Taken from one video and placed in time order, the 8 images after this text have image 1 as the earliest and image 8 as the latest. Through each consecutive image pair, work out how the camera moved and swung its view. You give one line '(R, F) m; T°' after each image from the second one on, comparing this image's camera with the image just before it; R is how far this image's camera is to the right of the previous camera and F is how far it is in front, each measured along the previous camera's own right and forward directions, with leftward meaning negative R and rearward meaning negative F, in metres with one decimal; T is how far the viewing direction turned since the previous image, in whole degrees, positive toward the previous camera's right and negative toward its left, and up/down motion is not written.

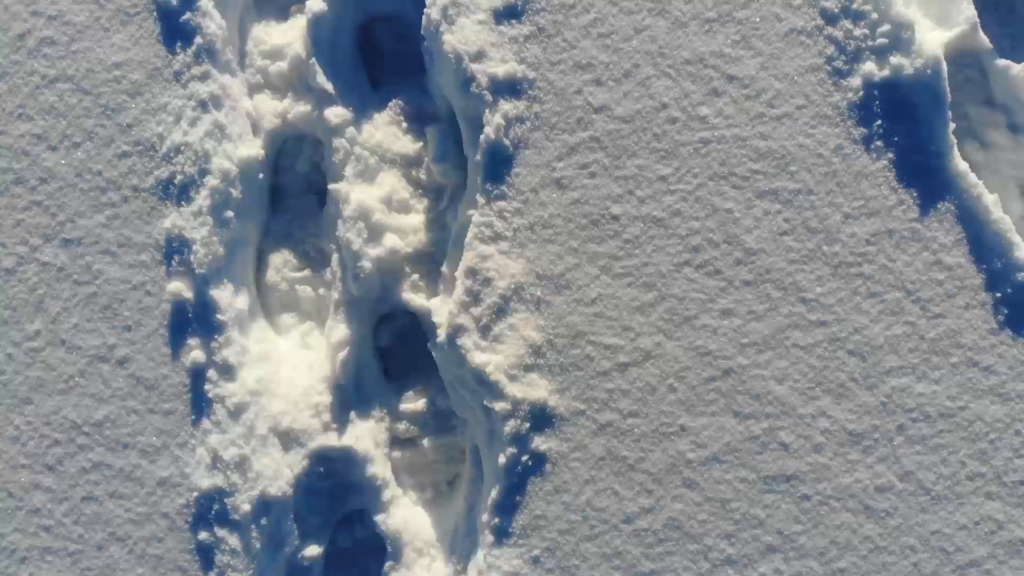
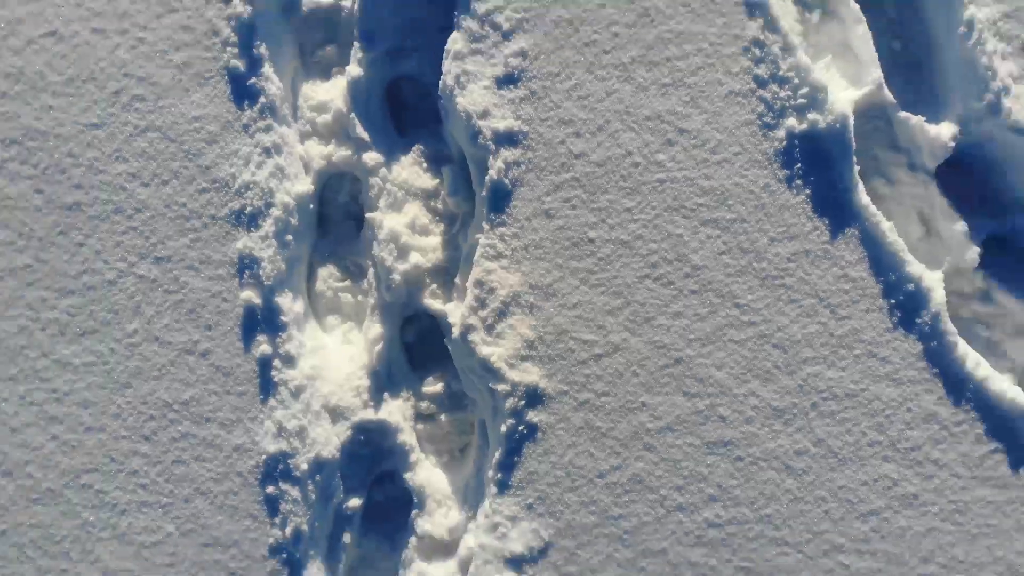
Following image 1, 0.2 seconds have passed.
(0.0, -0.1) m; 0°
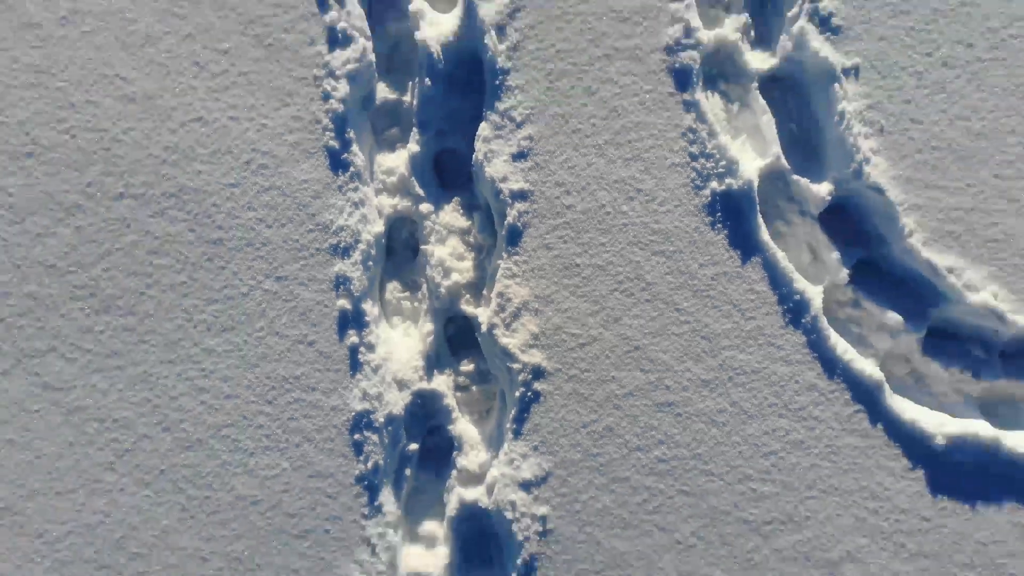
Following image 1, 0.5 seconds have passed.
(0.0, -0.1) m; 0°
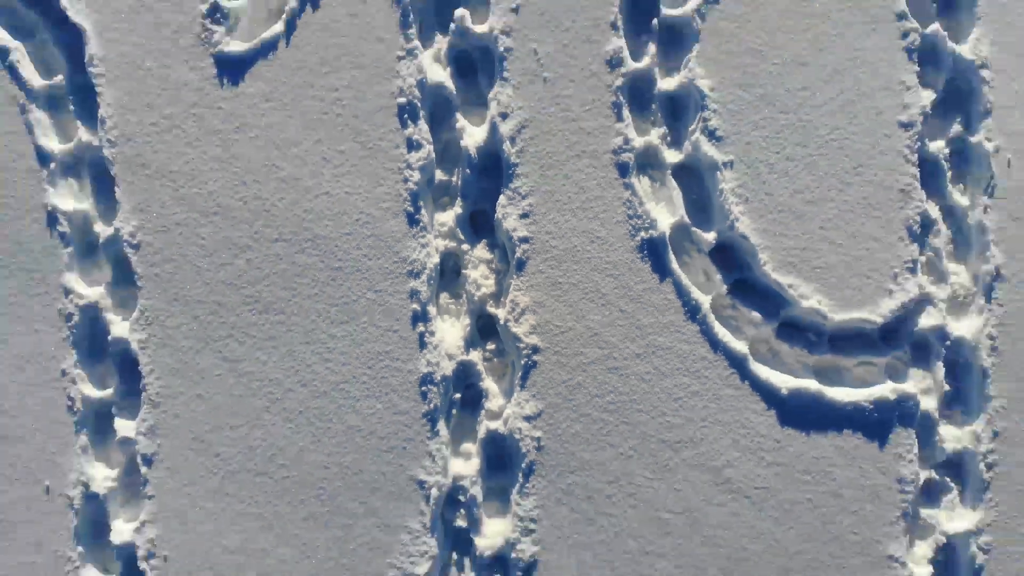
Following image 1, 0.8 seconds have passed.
(0.0, -0.3) m; 0°
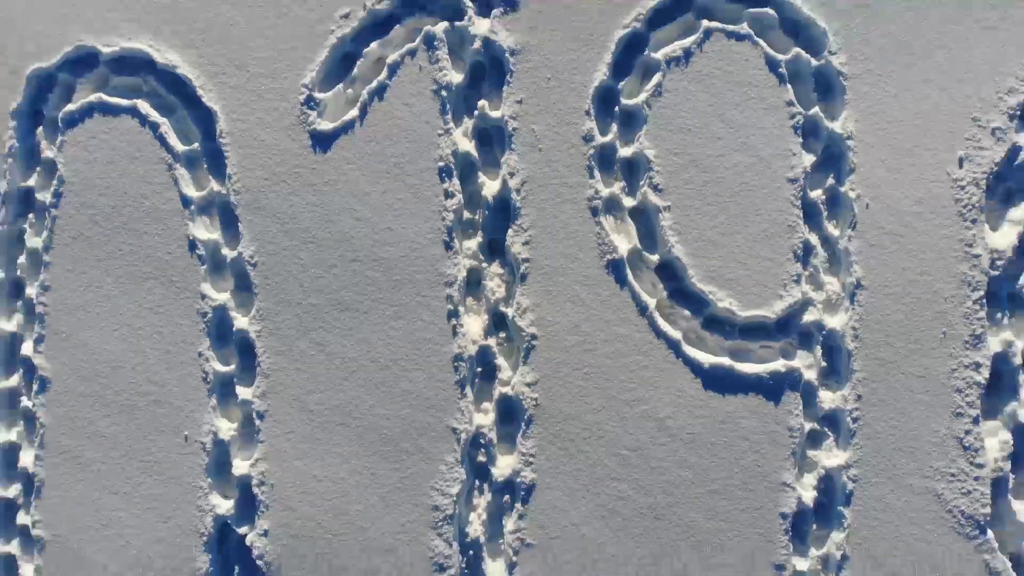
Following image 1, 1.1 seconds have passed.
(0.0, -0.3) m; 0°
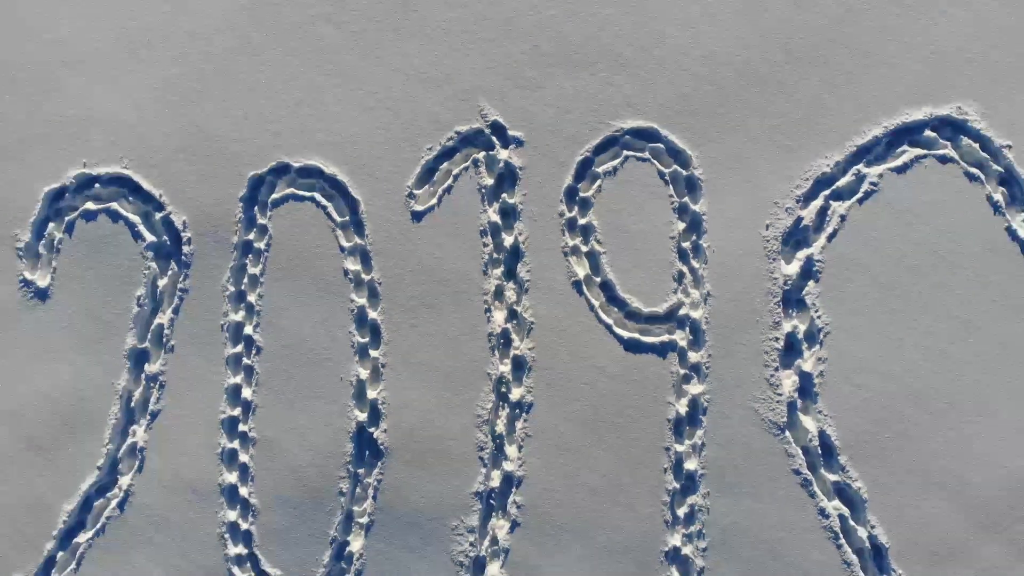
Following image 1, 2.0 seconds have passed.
(0.0, -0.9) m; 0°
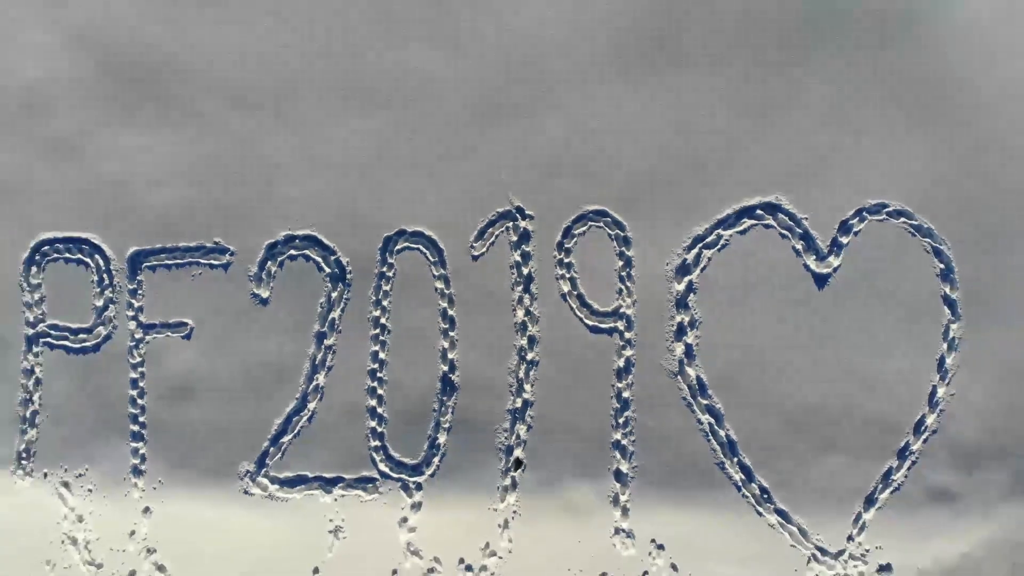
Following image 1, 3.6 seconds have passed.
(-0.1, -1.7) m; 0°
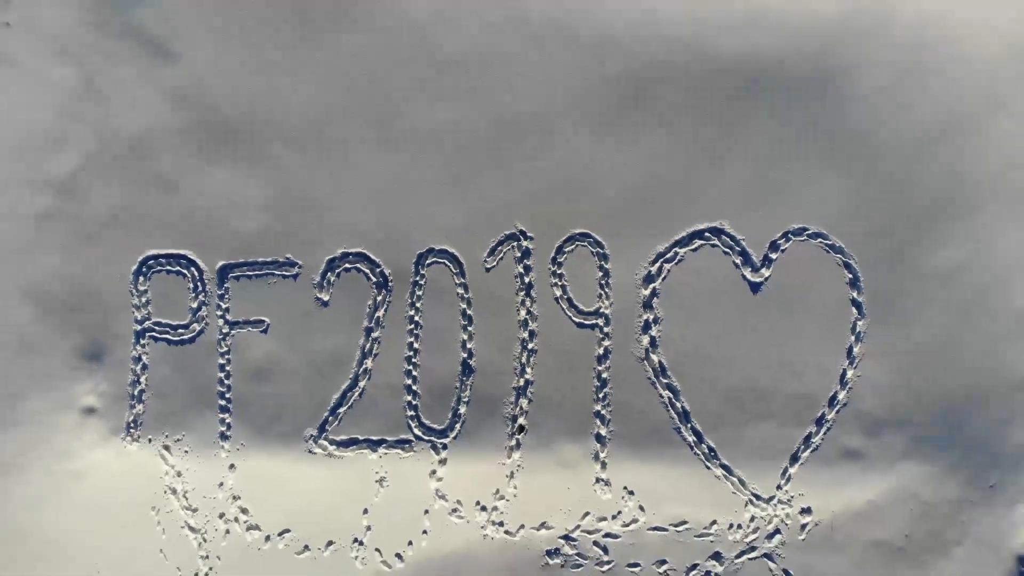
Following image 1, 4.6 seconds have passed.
(0.0, -1.1) m; 0°
